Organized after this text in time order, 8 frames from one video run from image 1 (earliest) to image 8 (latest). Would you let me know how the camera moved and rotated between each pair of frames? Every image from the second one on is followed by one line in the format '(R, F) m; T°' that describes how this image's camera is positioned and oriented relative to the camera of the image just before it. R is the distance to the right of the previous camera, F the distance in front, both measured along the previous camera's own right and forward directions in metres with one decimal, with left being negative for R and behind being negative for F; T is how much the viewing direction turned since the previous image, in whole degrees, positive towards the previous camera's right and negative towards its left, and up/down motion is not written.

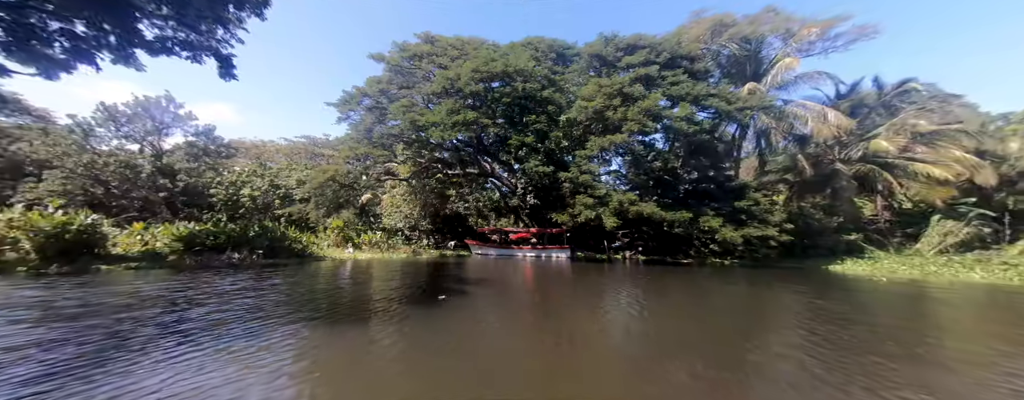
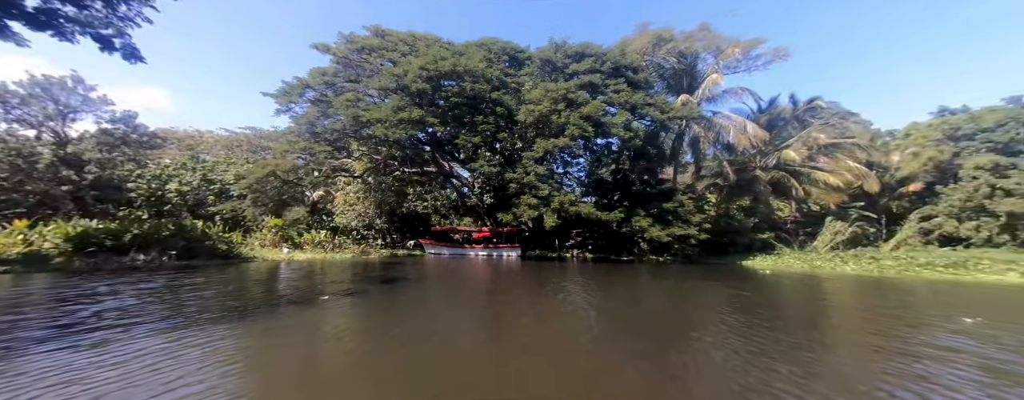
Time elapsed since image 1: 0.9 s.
(+0.6, -0.3) m; +6°
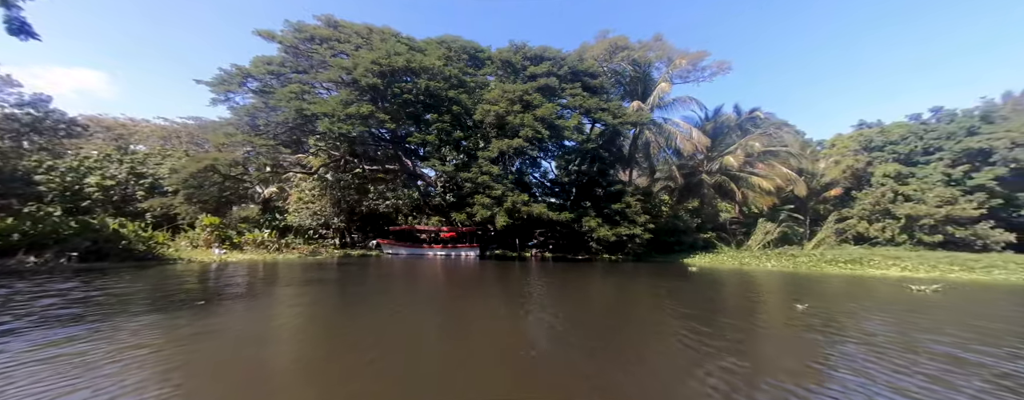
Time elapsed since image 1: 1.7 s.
(+0.6, -0.1) m; +5°
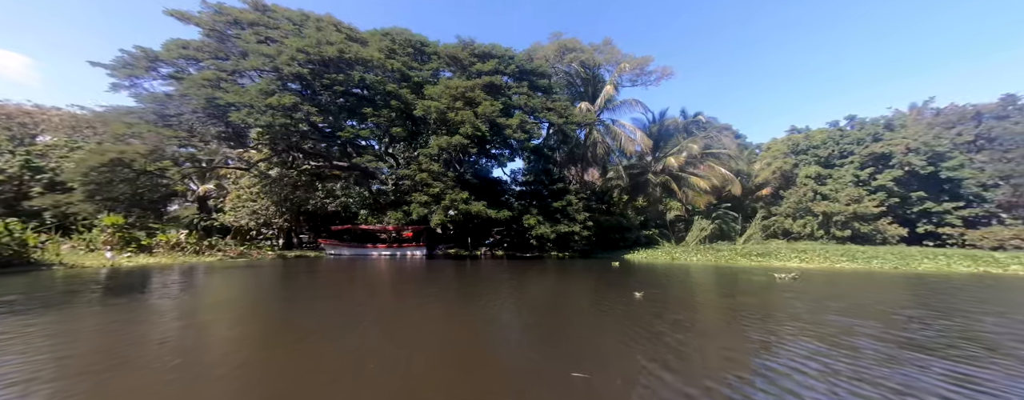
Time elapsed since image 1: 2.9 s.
(+1.0, 0.0) m; +5°
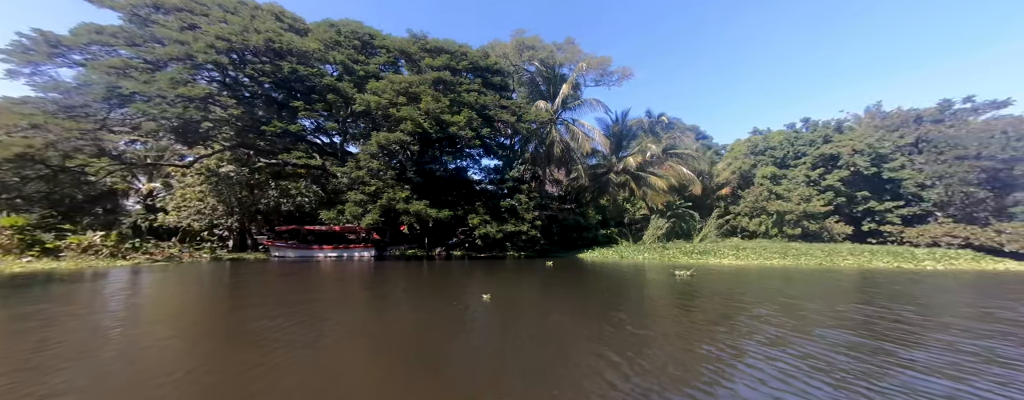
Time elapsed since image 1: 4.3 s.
(+1.4, +0.2) m; +3°
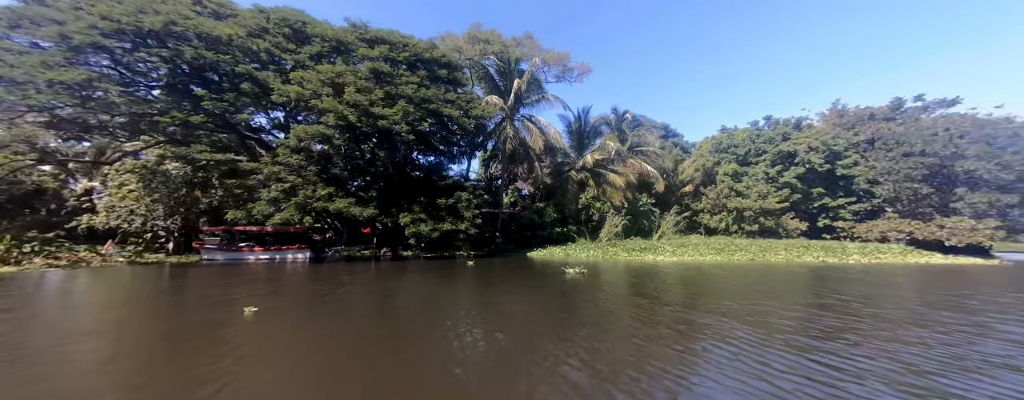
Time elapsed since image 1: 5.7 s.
(+1.8, +0.5) m; +2°
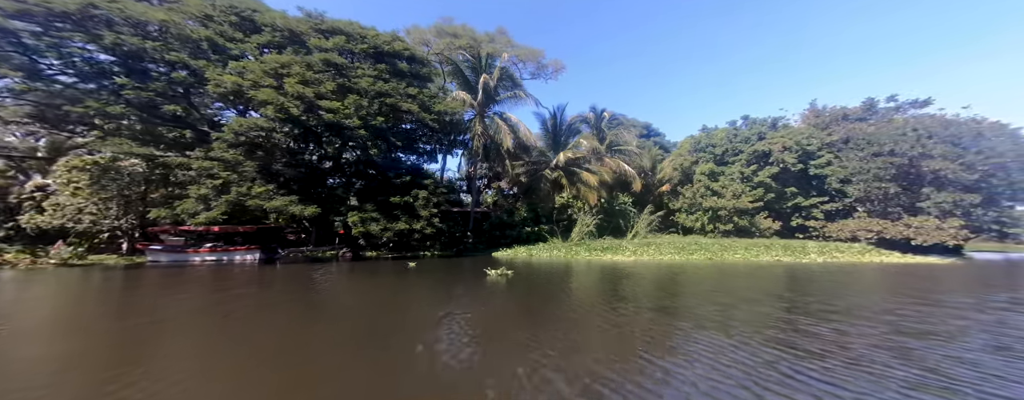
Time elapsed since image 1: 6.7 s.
(+1.2, +0.4) m; +1°
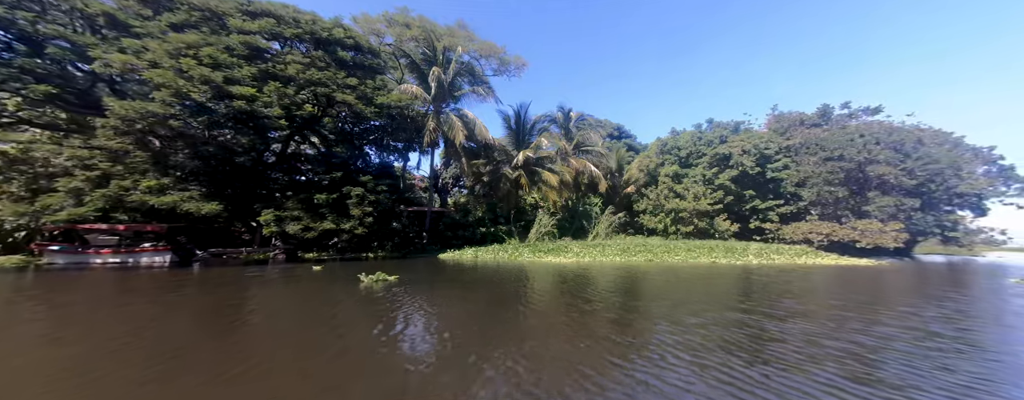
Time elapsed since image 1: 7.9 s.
(+1.5, +0.6) m; +3°
